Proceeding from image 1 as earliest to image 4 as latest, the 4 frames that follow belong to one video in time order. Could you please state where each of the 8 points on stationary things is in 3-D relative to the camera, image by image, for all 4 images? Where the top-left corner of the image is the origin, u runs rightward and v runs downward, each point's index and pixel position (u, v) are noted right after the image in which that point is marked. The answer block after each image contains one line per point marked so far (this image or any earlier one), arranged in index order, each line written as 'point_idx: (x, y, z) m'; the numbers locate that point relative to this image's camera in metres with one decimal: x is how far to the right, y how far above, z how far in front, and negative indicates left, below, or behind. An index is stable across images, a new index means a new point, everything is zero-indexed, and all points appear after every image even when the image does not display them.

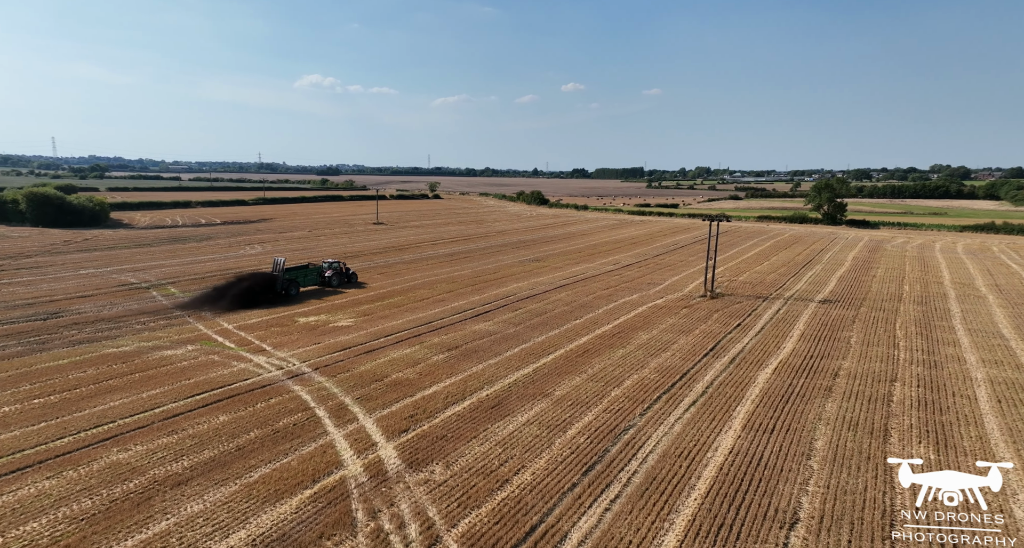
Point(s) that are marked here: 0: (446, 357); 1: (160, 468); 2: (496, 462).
0: (-2.0, -2.6, +18.9) m
1: (-6.3, -3.5, +10.9) m
2: (-0.3, -3.7, +12.2) m
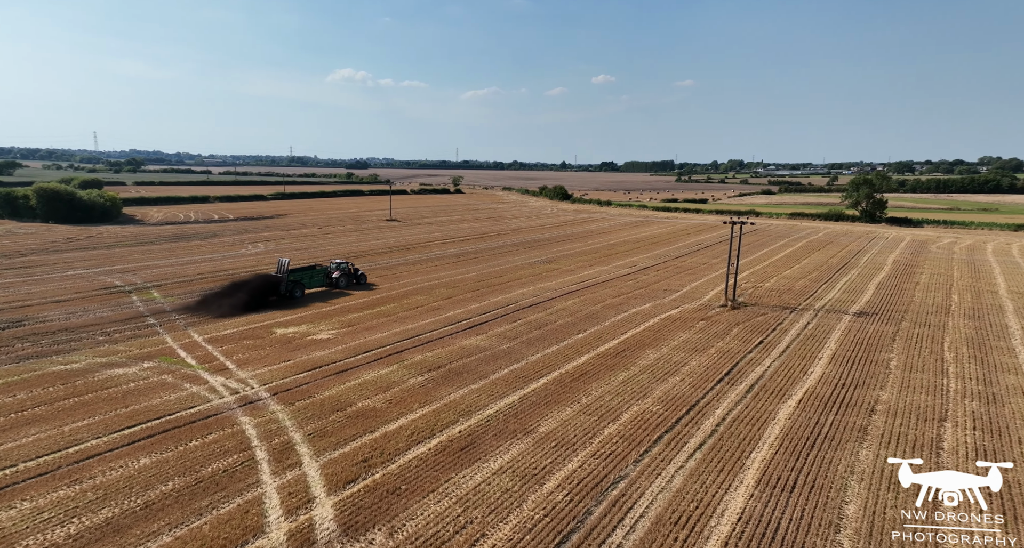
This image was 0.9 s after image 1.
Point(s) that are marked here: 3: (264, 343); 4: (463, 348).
0: (-2.4, -2.9, +16.9) m
1: (-7.0, -3.9, +9.1) m
2: (-1.0, -4.2, +10.1) m
3: (-8.0, -2.2, +20.0) m
4: (-1.5, -2.4, +20.0) m
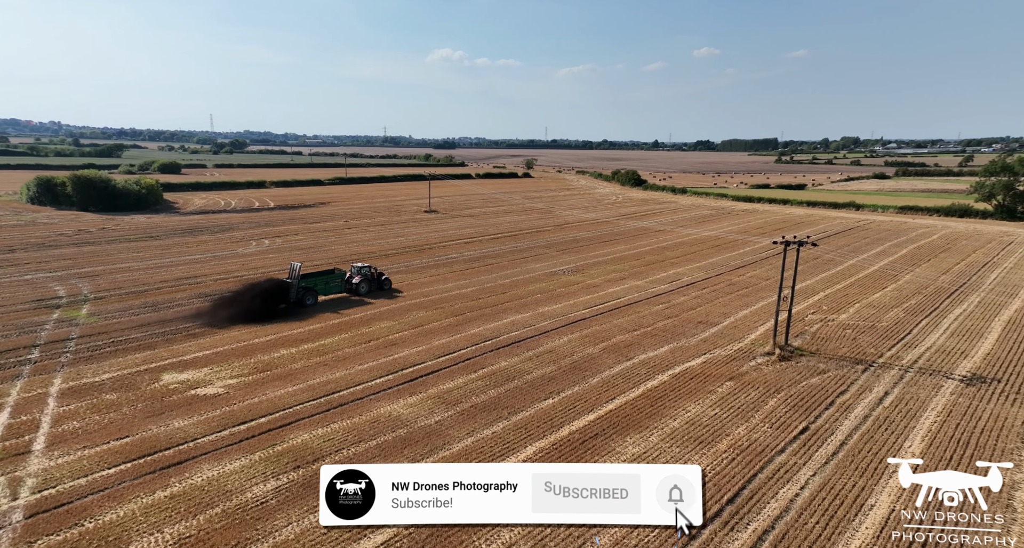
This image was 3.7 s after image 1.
0: (-4.6, -4.1, +11.8) m
1: (-10.3, -5.2, +4.9) m
2: (-4.2, -5.6, +5.0) m
3: (-9.7, -3.1, +15.7) m
4: (-3.2, -3.5, +14.8) m
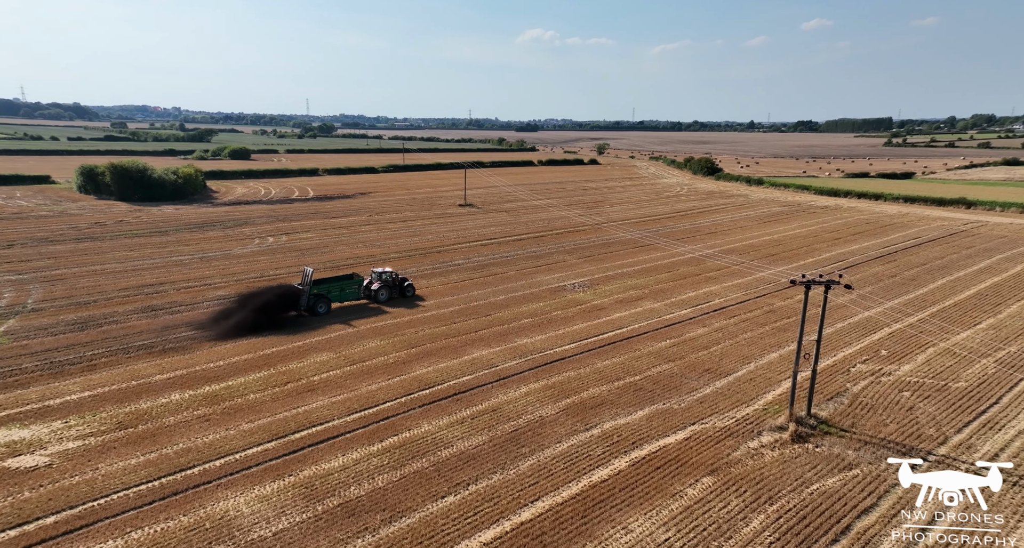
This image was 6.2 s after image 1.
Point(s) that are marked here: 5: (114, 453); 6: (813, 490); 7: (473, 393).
0: (-7.5, -5.2, +8.6) m
1: (-14.2, -6.3, +2.5) m
2: (-8.1, -6.9, +1.8) m
3: (-12.0, -4.0, +13.1) m
4: (-5.7, -4.6, +11.3) m
5: (-8.7, -4.0, +13.6) m
6: (+6.6, -4.4, +12.7) m
7: (-1.1, -3.3, +17.1) m
